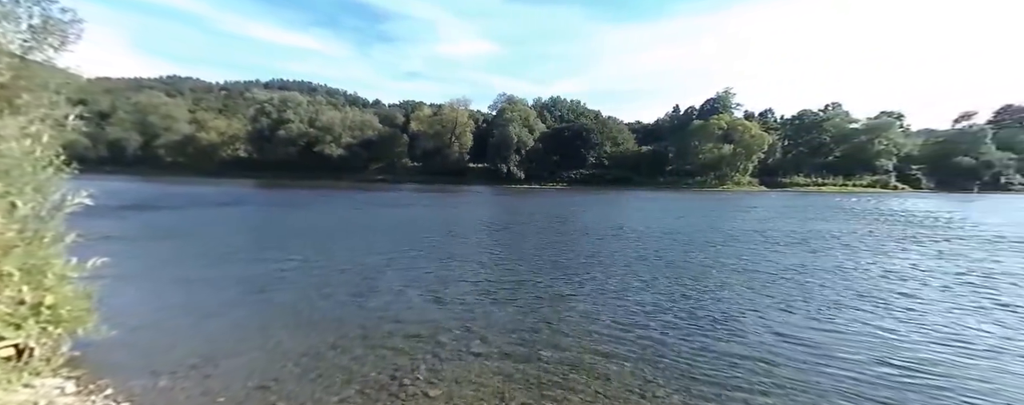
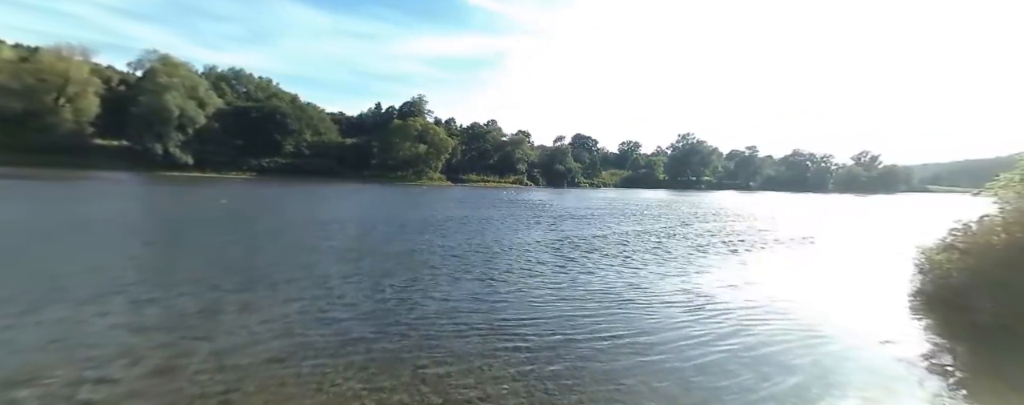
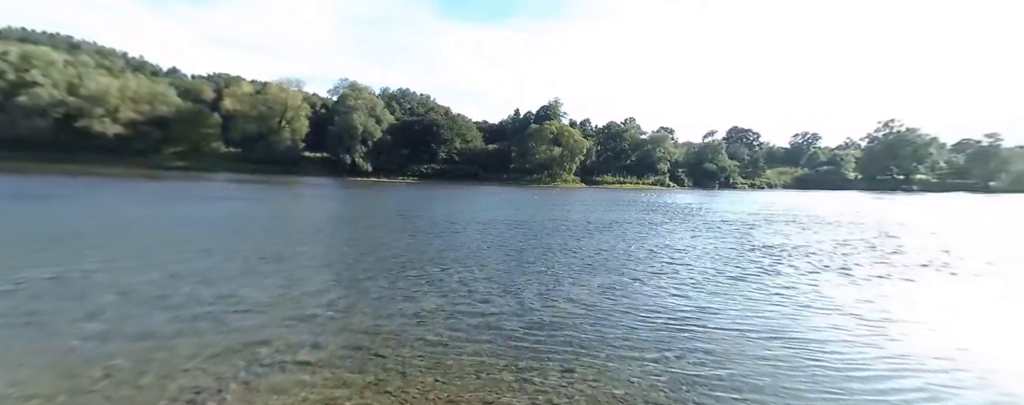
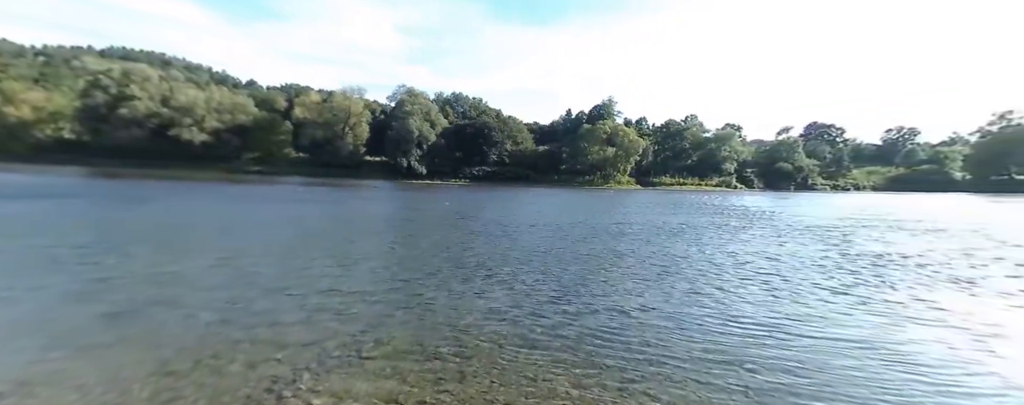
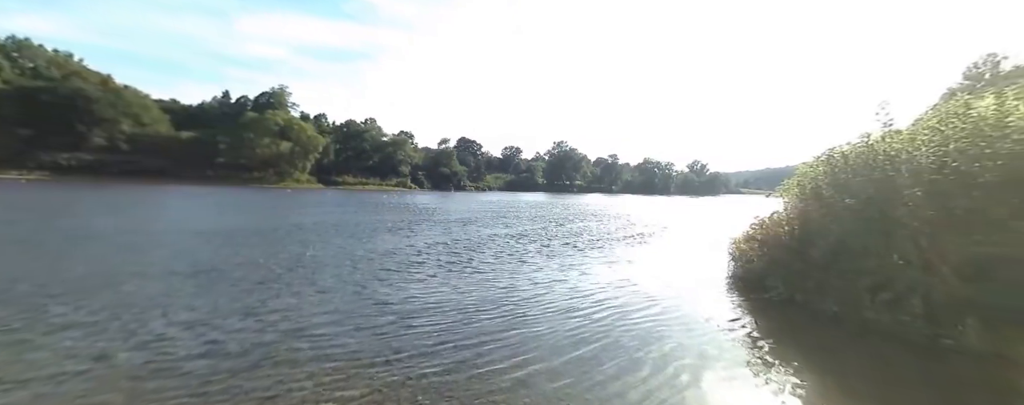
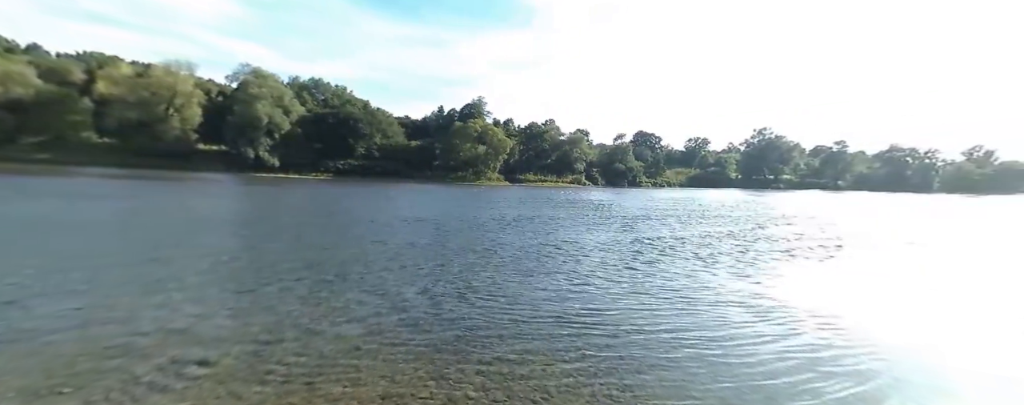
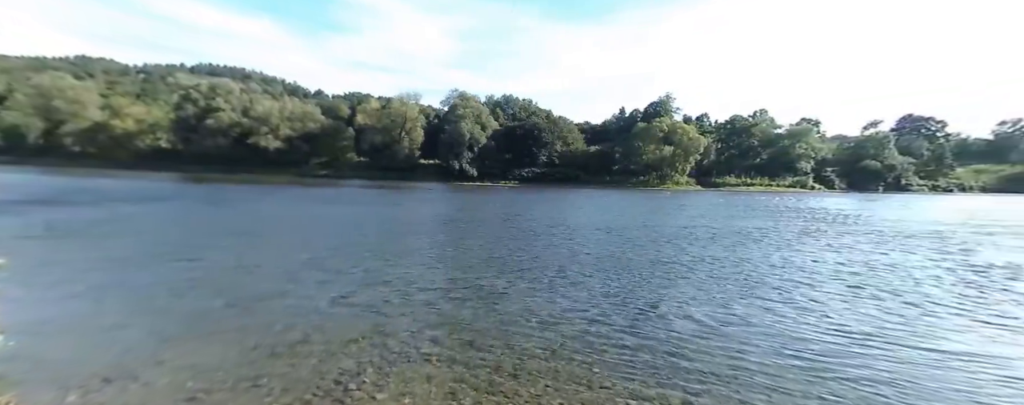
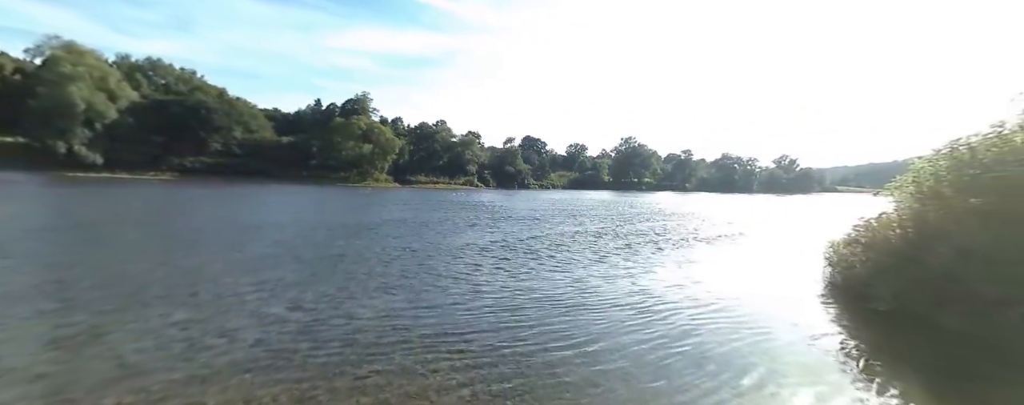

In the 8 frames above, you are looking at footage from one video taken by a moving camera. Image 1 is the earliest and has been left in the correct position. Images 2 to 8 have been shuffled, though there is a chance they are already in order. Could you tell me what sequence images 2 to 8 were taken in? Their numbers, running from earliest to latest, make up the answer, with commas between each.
7, 4, 3, 6, 2, 8, 5
